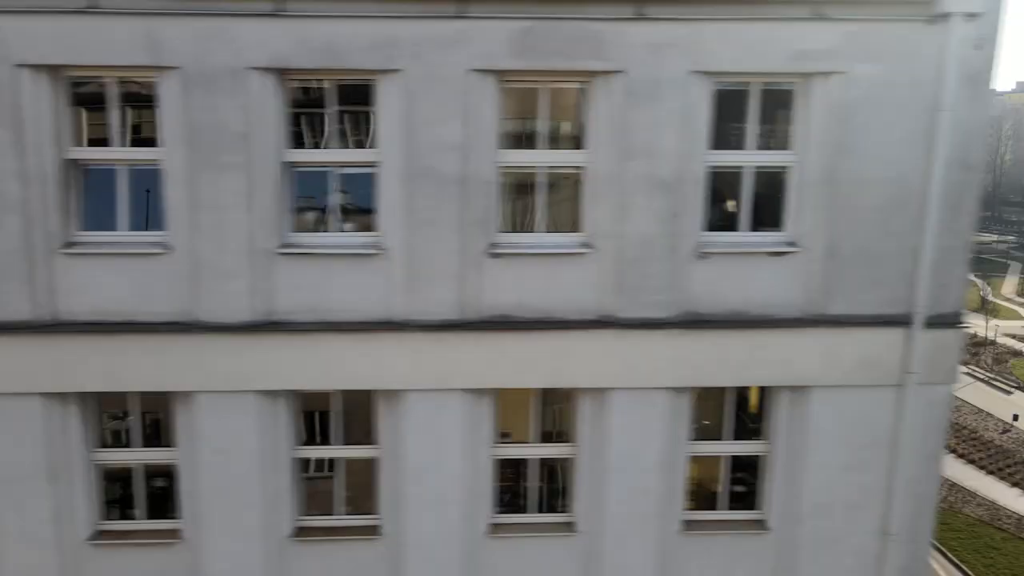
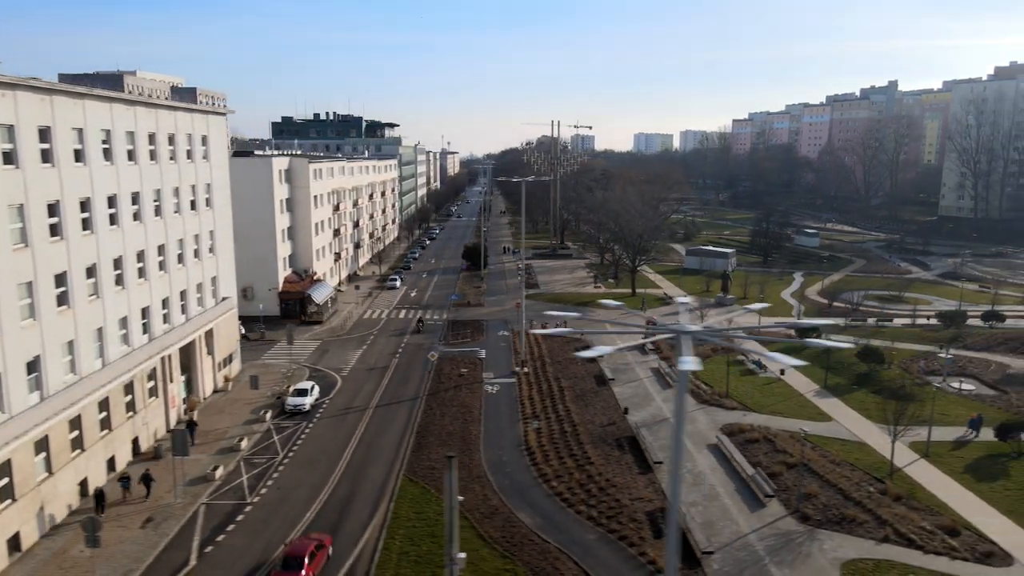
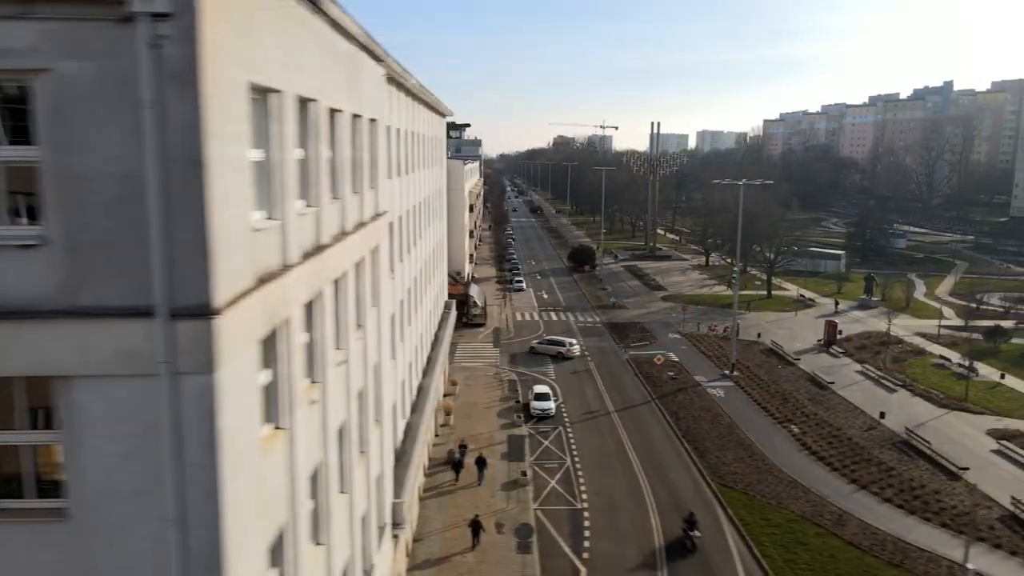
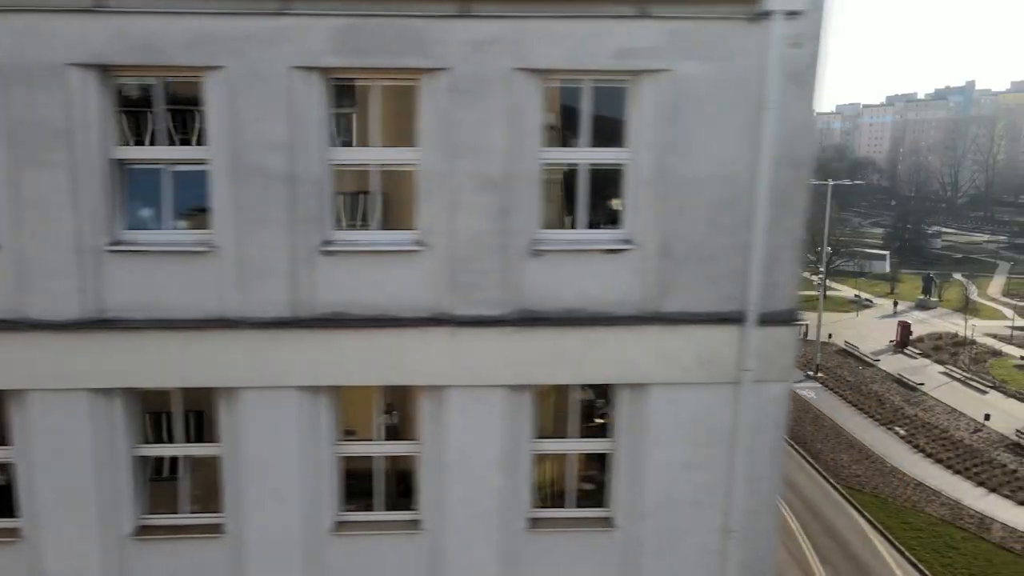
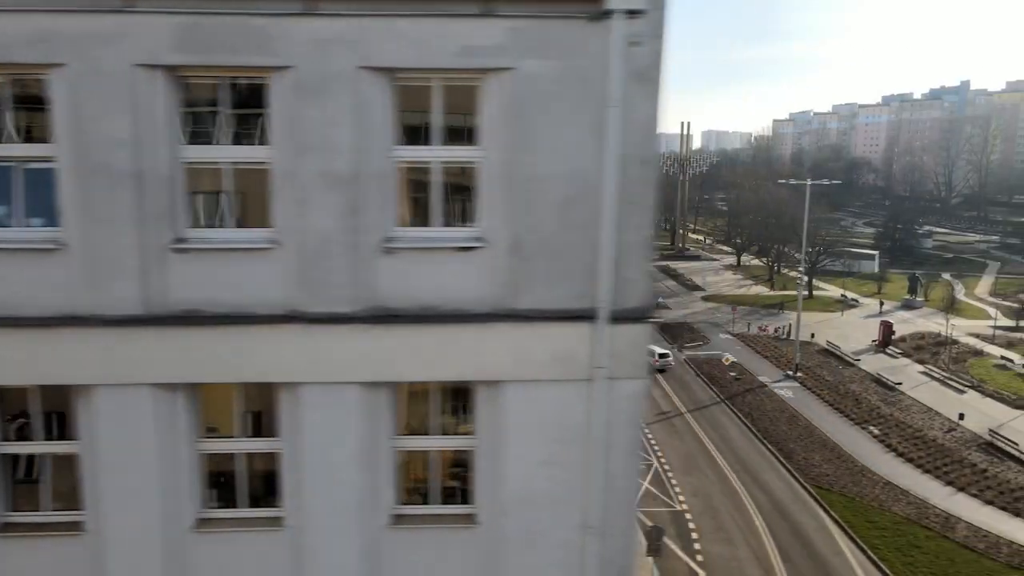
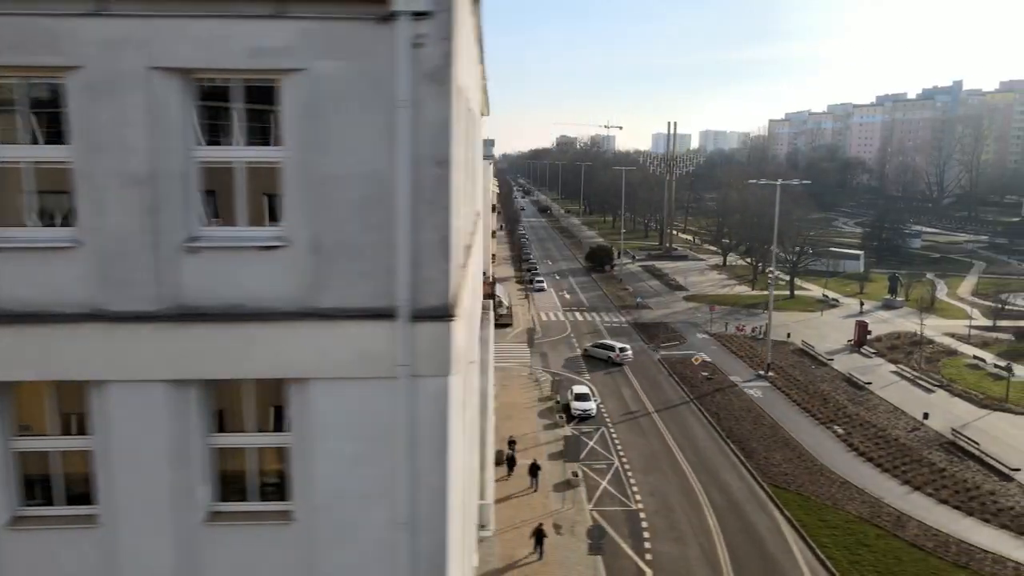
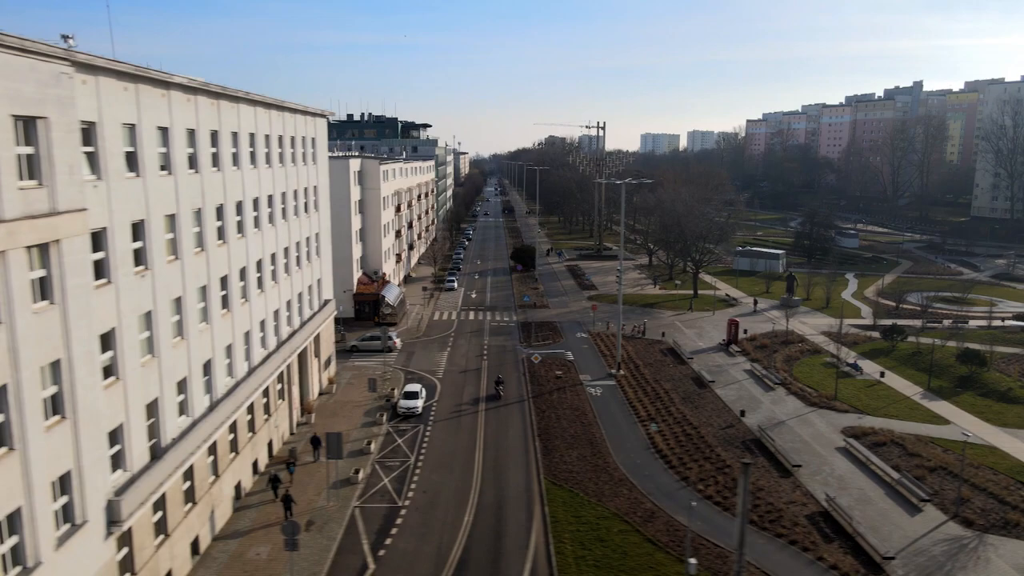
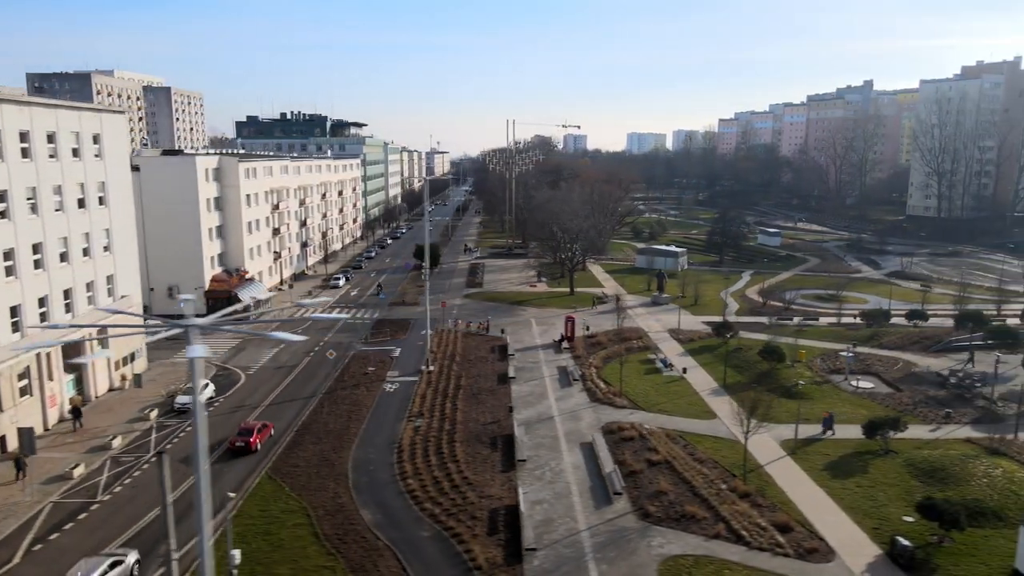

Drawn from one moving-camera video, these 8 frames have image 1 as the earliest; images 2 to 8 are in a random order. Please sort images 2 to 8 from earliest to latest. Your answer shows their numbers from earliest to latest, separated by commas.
4, 5, 6, 3, 7, 2, 8
